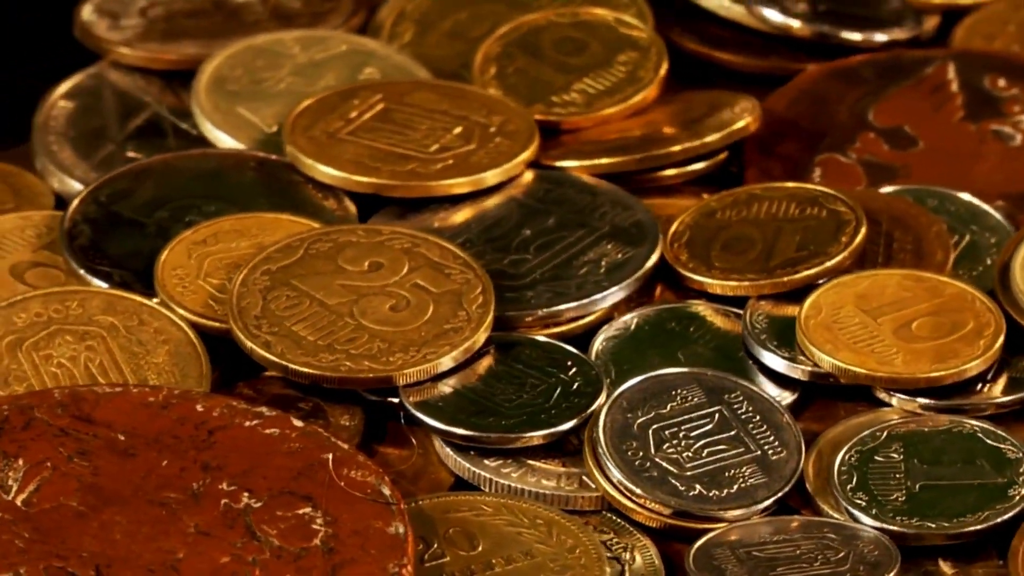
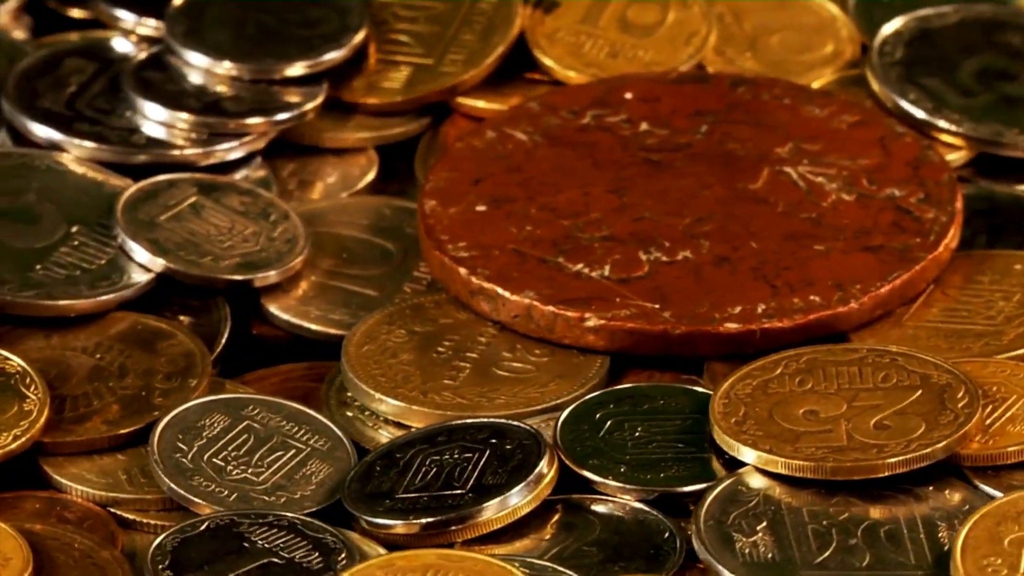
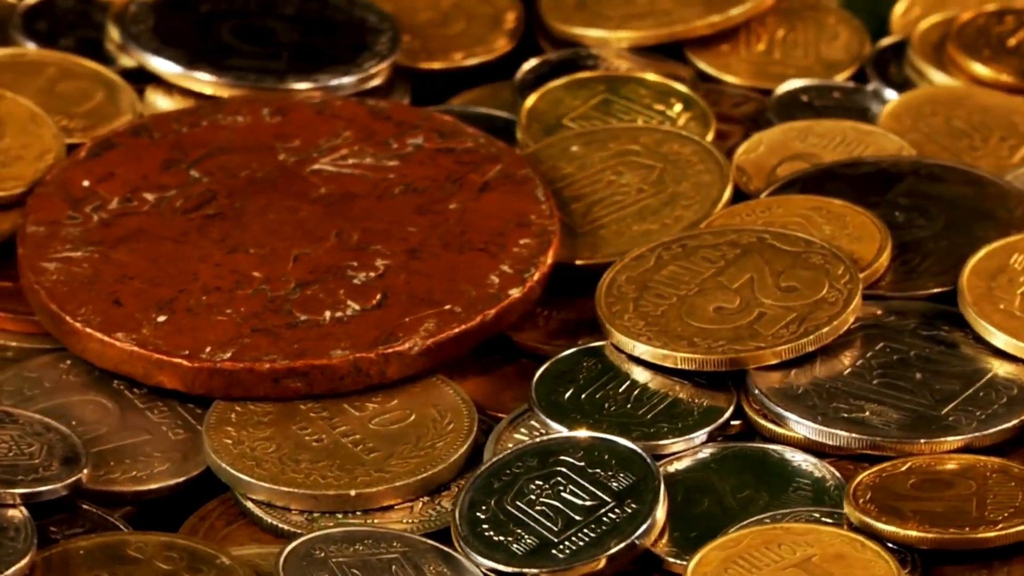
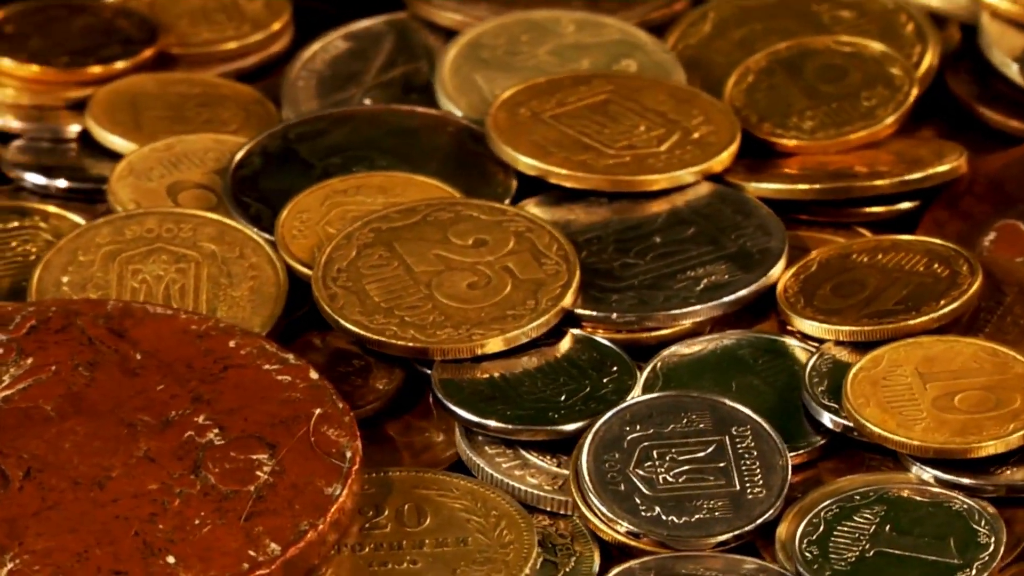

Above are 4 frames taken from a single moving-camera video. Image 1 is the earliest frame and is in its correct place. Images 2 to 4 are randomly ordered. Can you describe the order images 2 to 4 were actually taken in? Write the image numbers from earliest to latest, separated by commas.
4, 3, 2
